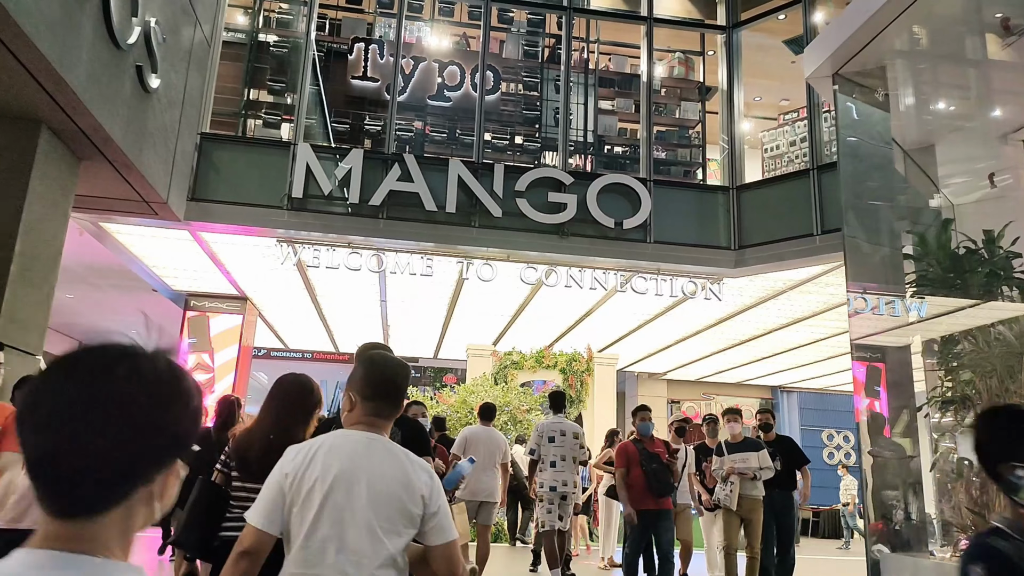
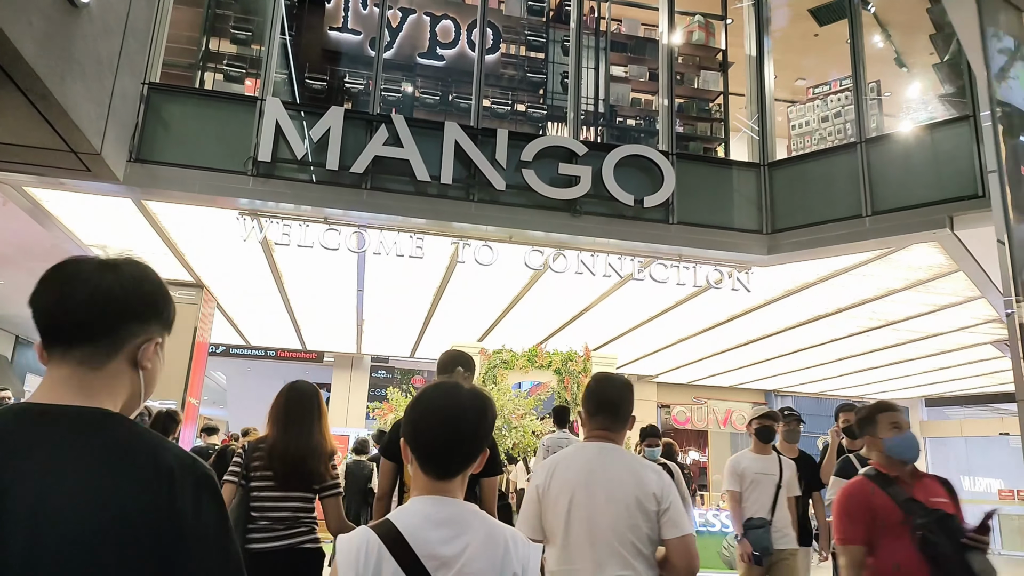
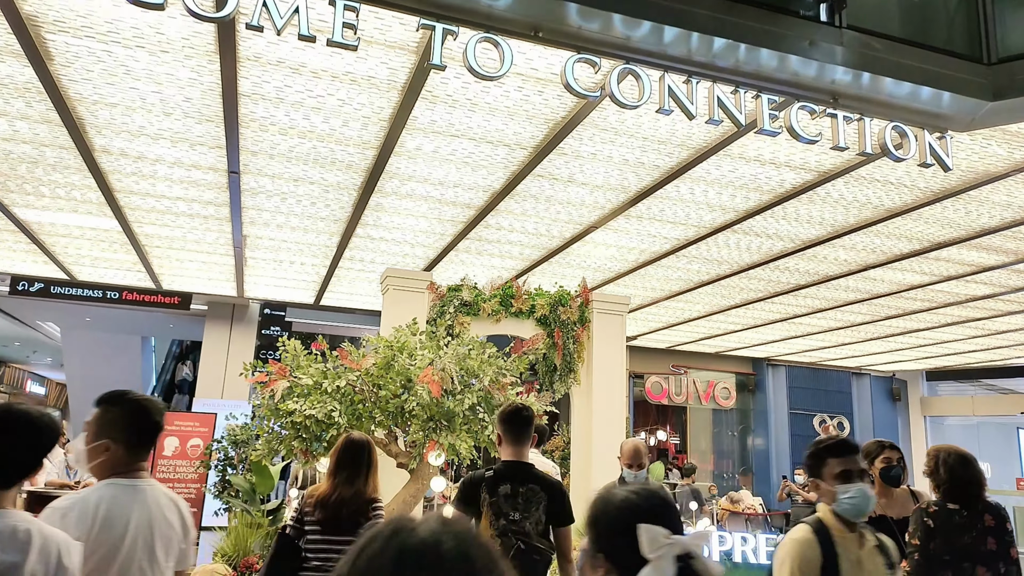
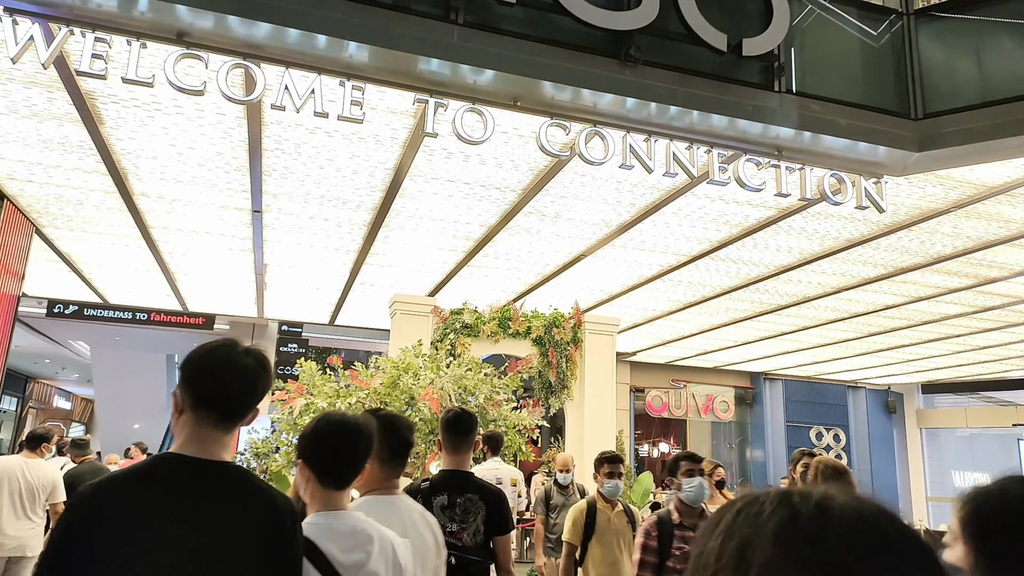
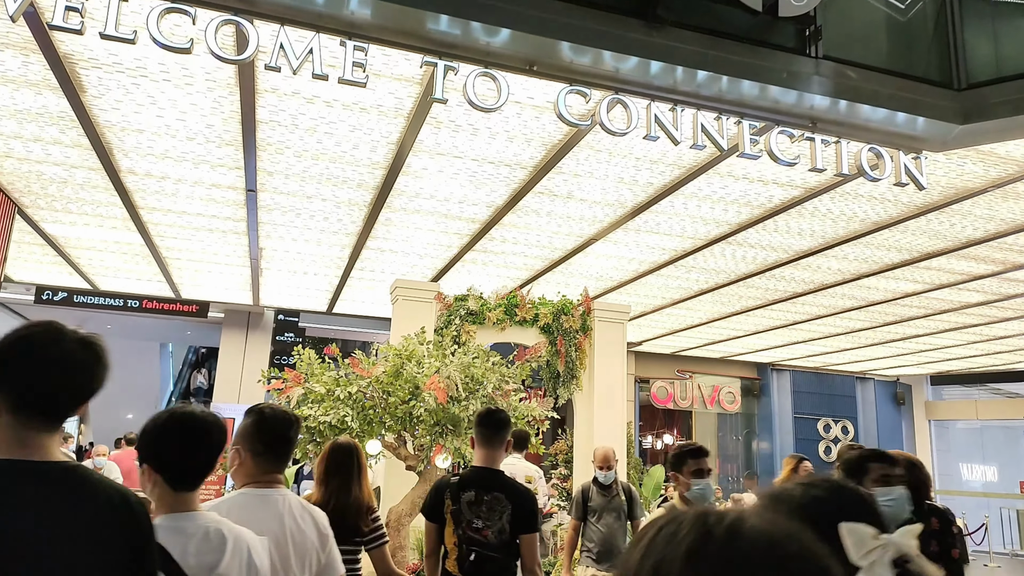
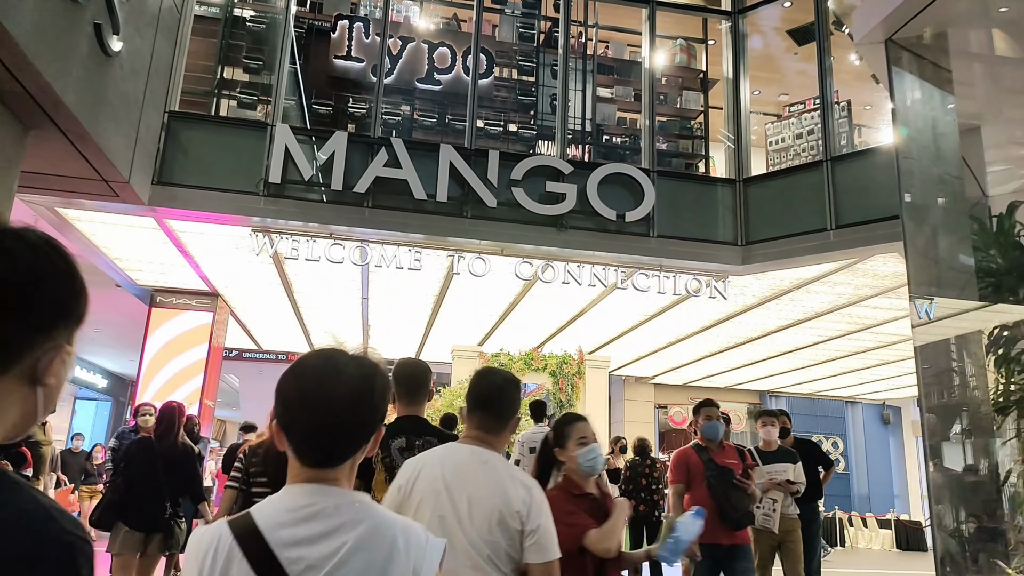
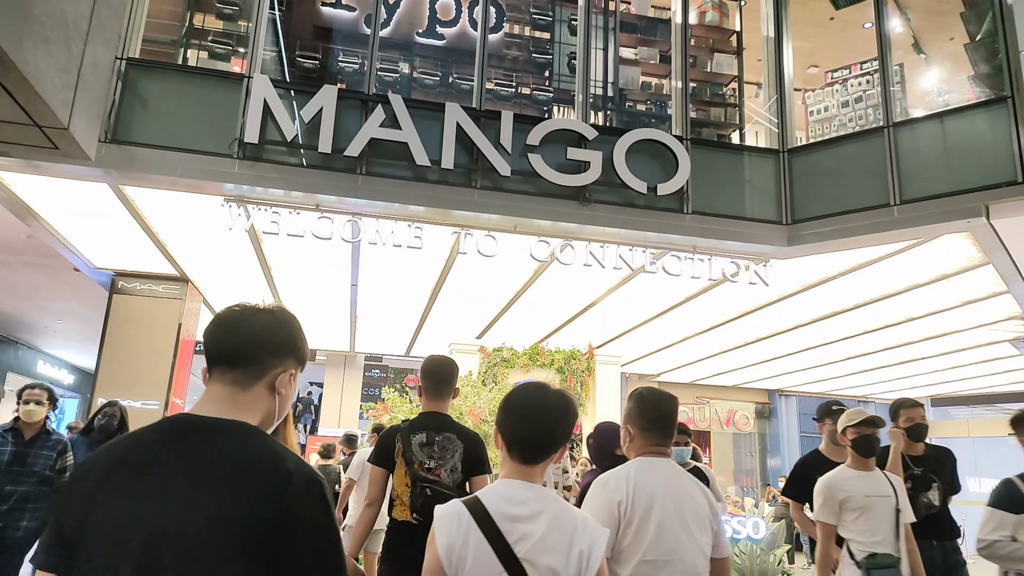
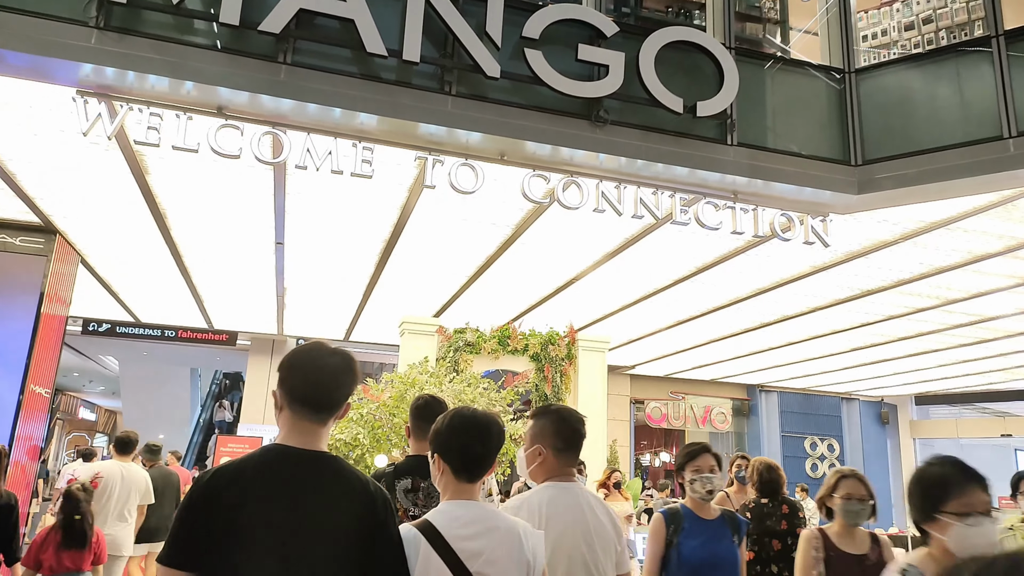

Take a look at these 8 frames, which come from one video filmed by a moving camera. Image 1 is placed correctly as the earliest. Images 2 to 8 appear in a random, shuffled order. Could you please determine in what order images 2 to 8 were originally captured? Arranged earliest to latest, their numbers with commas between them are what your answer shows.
6, 2, 7, 8, 4, 5, 3
